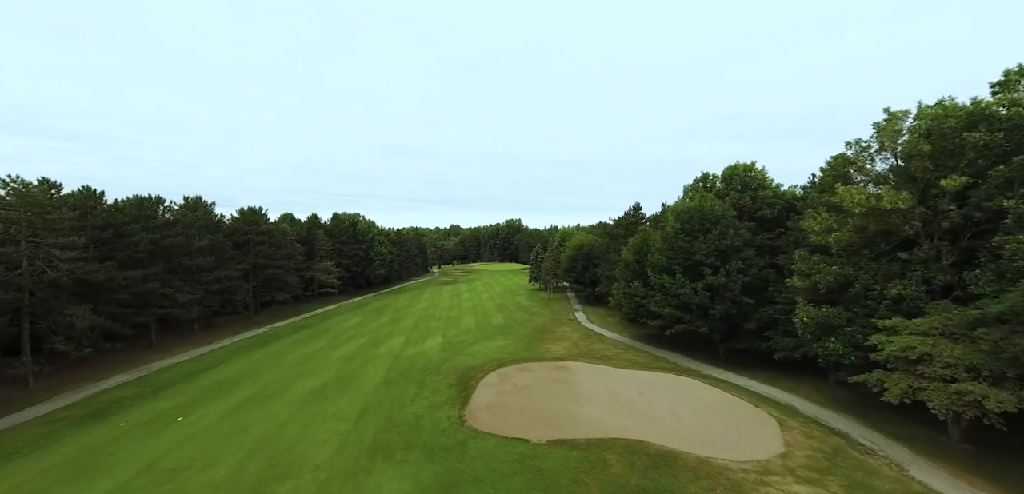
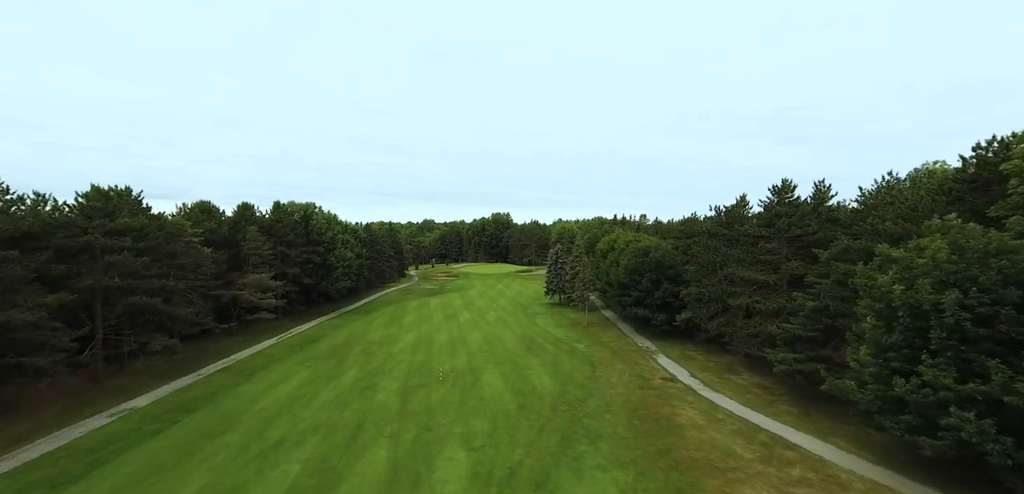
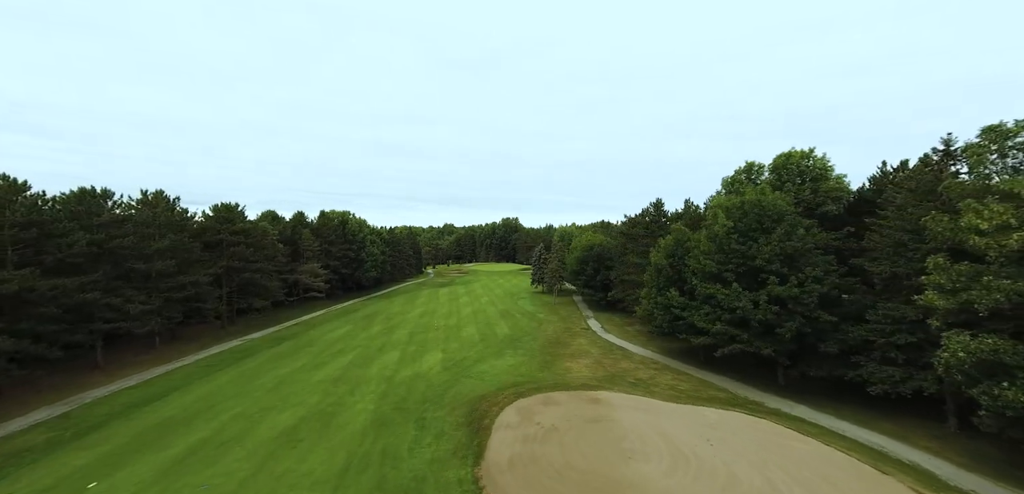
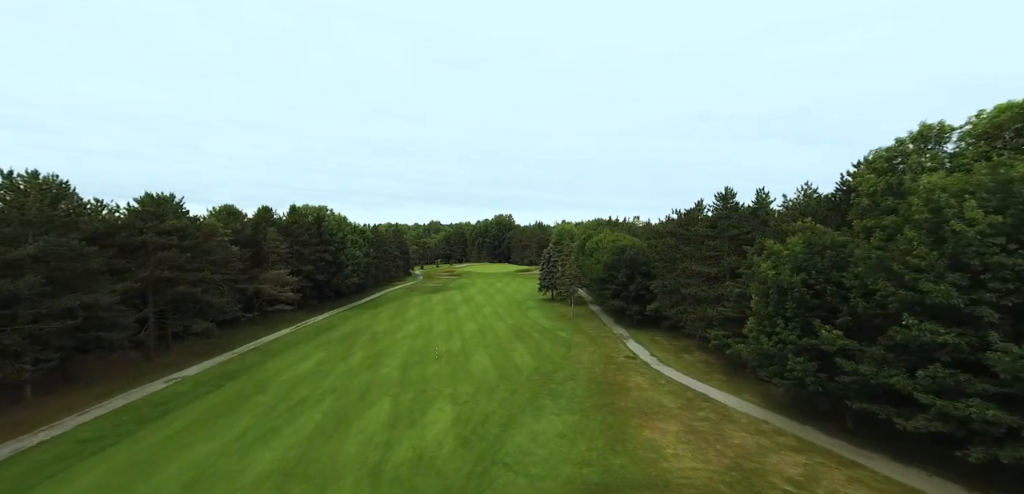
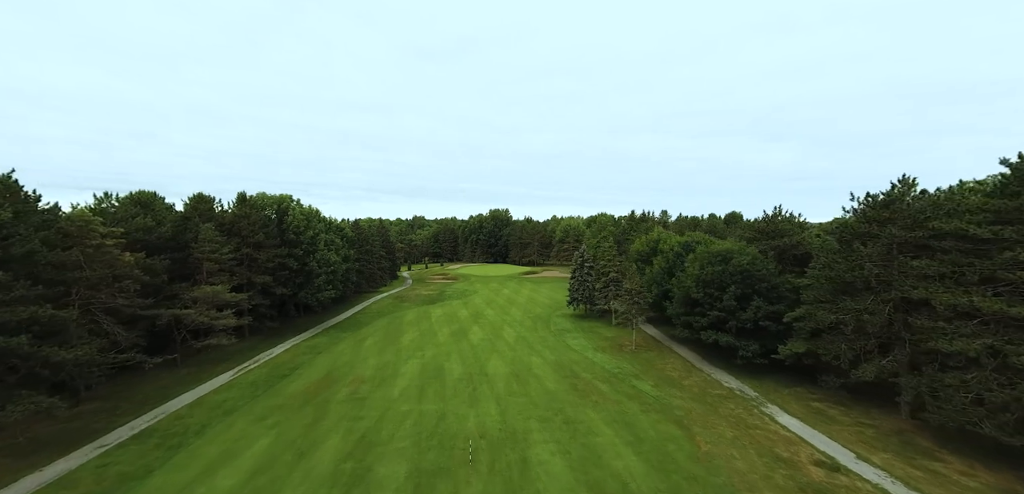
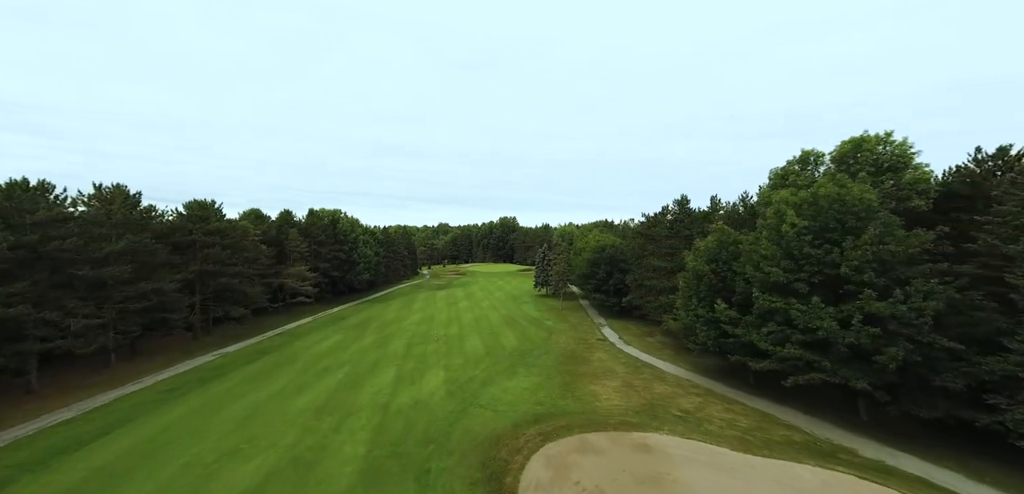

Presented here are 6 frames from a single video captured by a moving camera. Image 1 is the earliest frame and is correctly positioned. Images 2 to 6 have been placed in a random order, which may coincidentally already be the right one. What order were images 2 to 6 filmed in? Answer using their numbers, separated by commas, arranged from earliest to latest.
3, 6, 4, 2, 5
